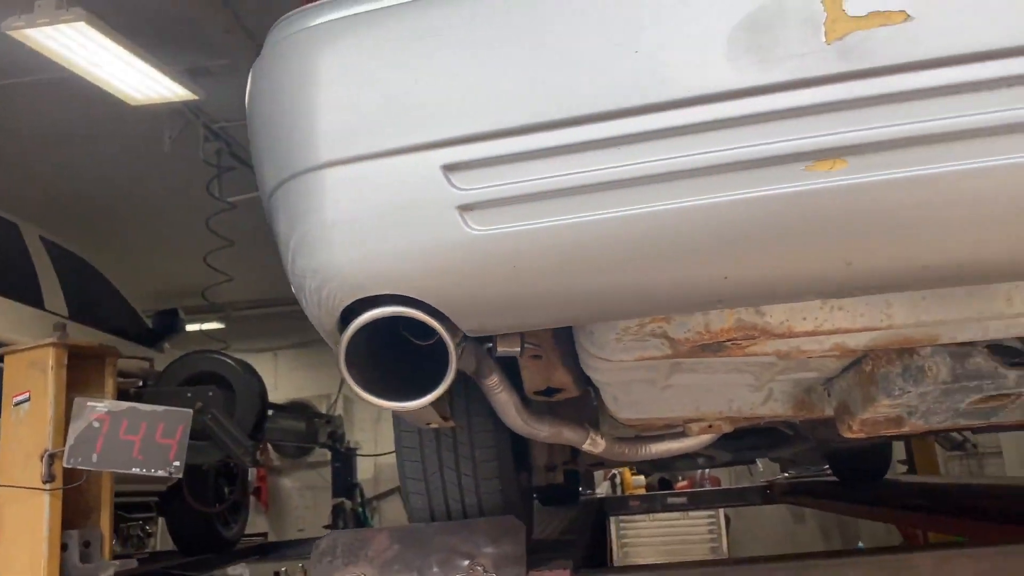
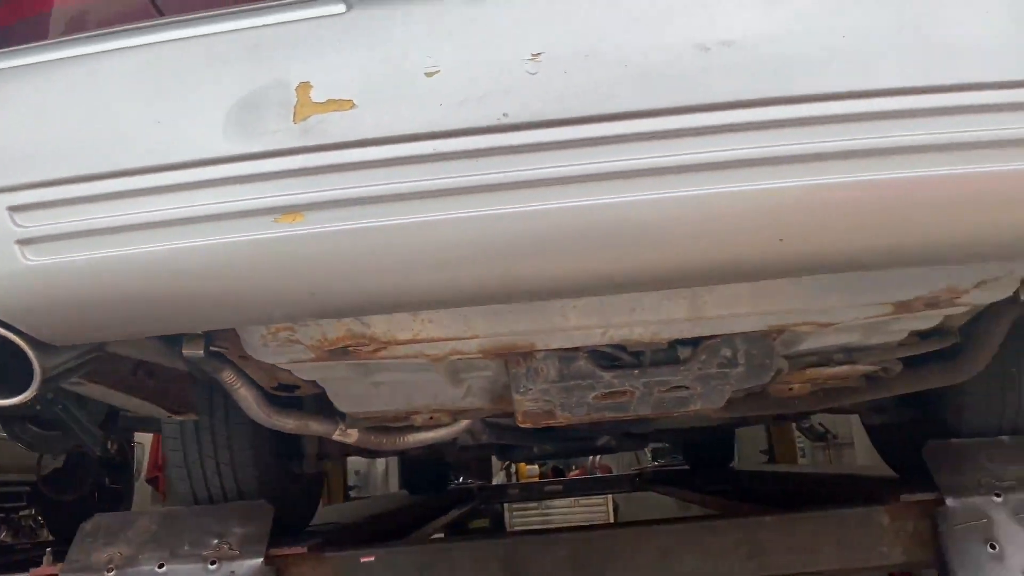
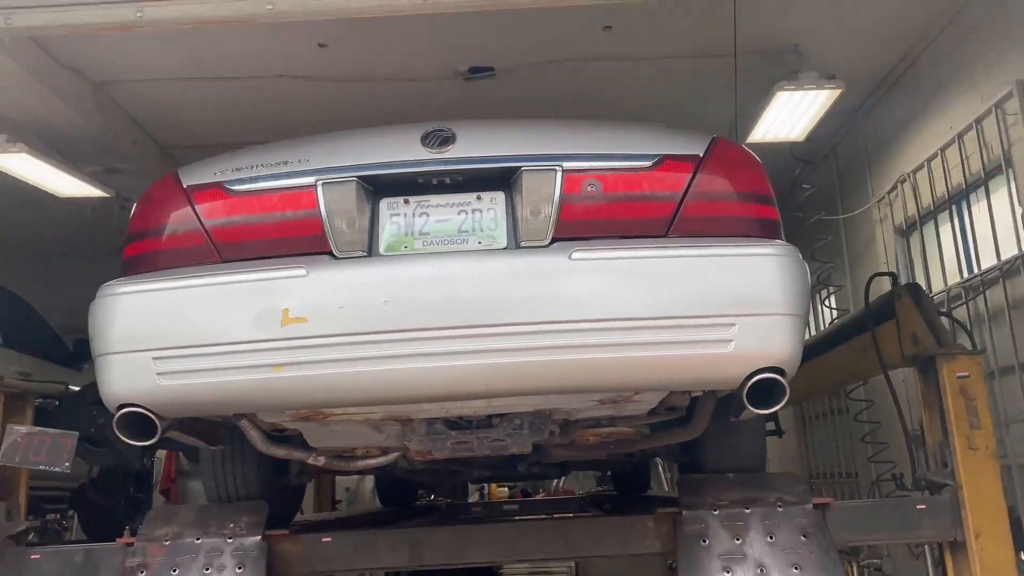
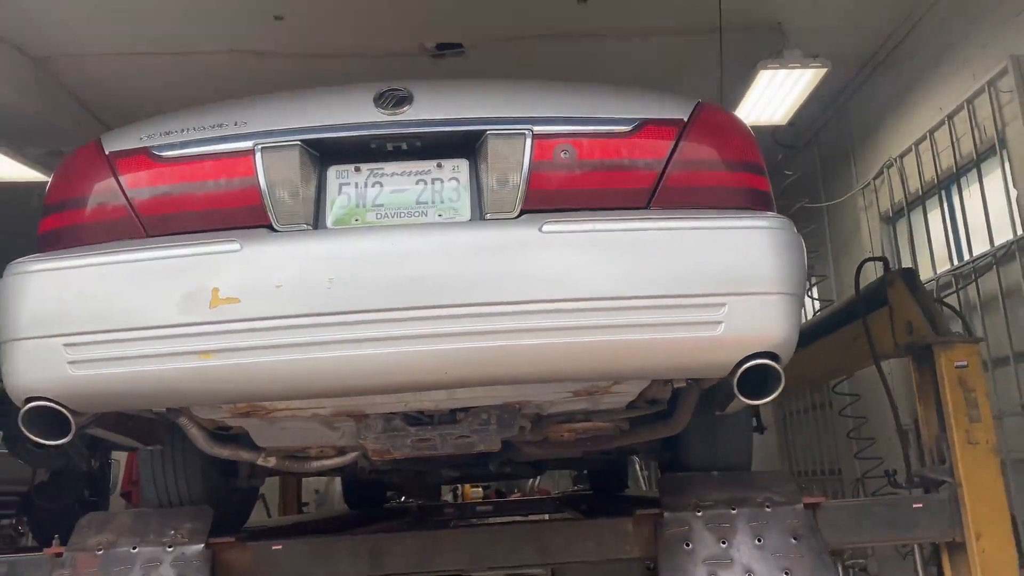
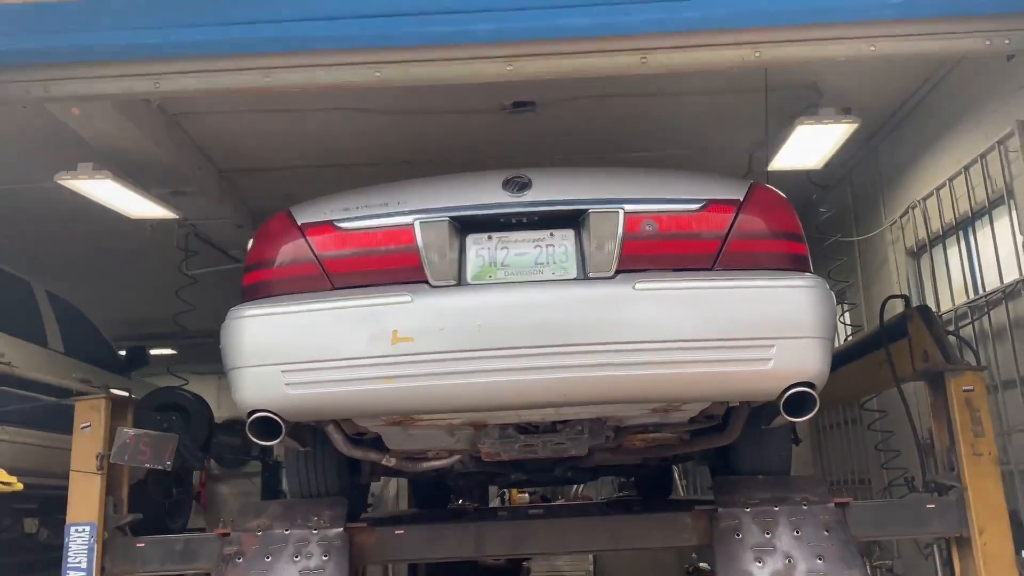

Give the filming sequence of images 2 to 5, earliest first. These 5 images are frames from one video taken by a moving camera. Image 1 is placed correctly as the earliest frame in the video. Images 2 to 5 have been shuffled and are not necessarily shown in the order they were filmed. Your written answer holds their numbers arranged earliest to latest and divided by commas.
2, 4, 3, 5
